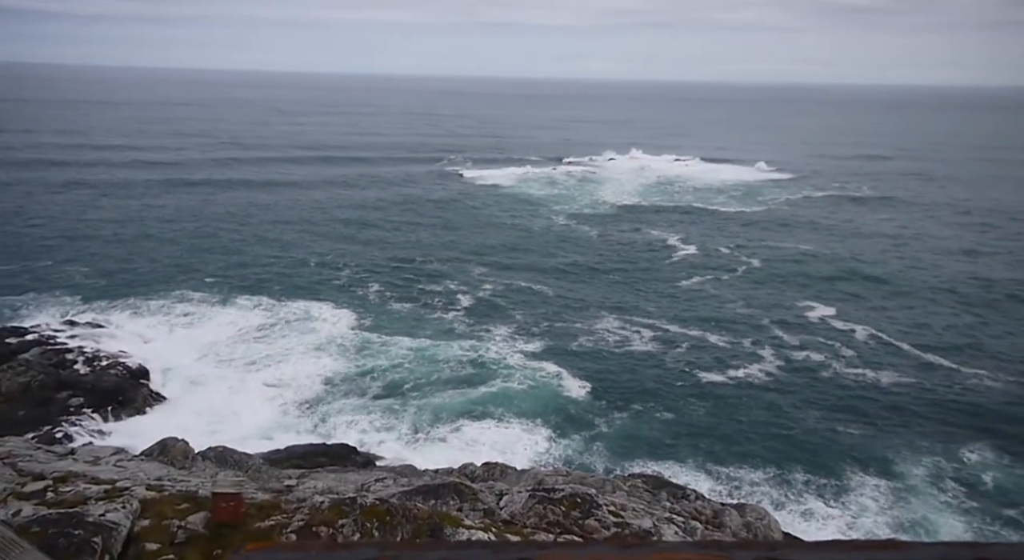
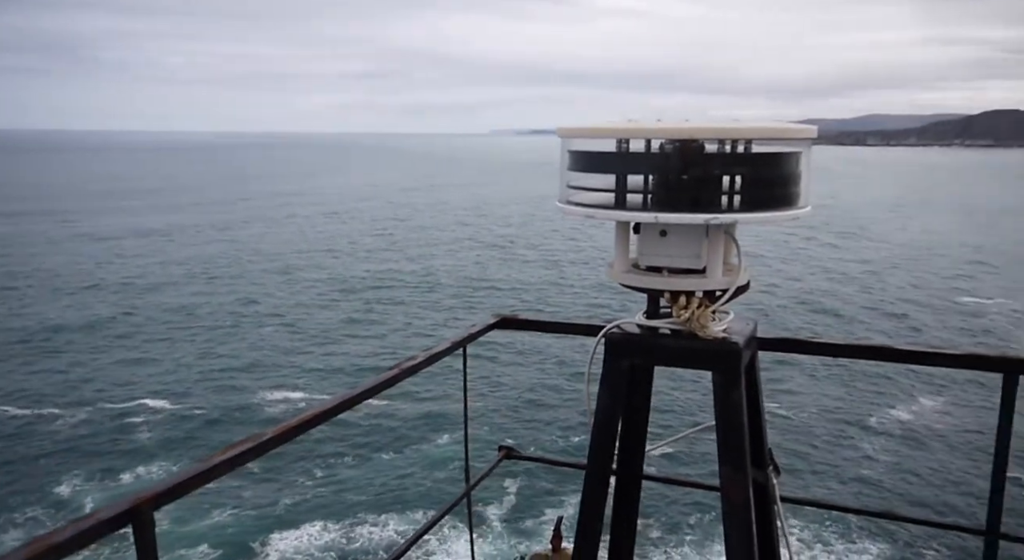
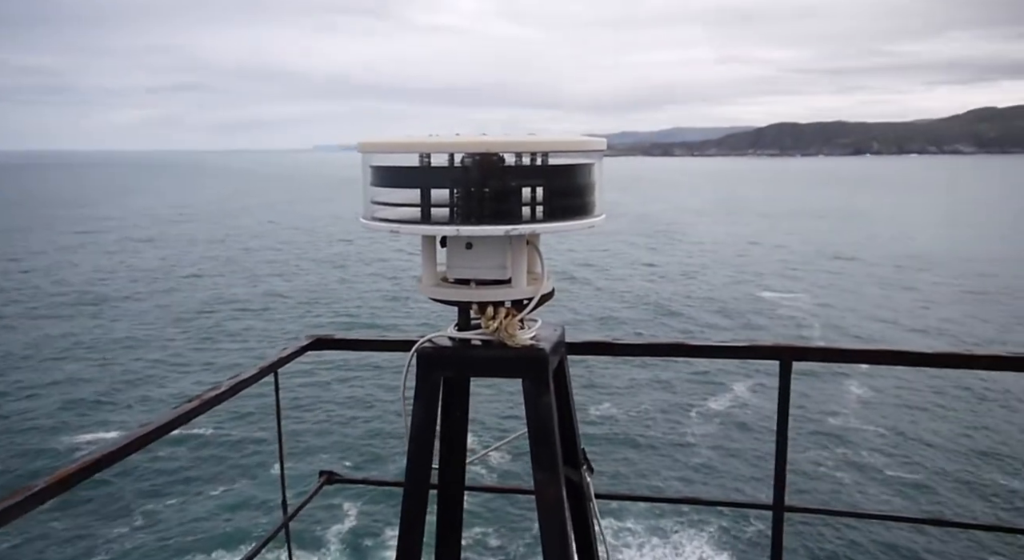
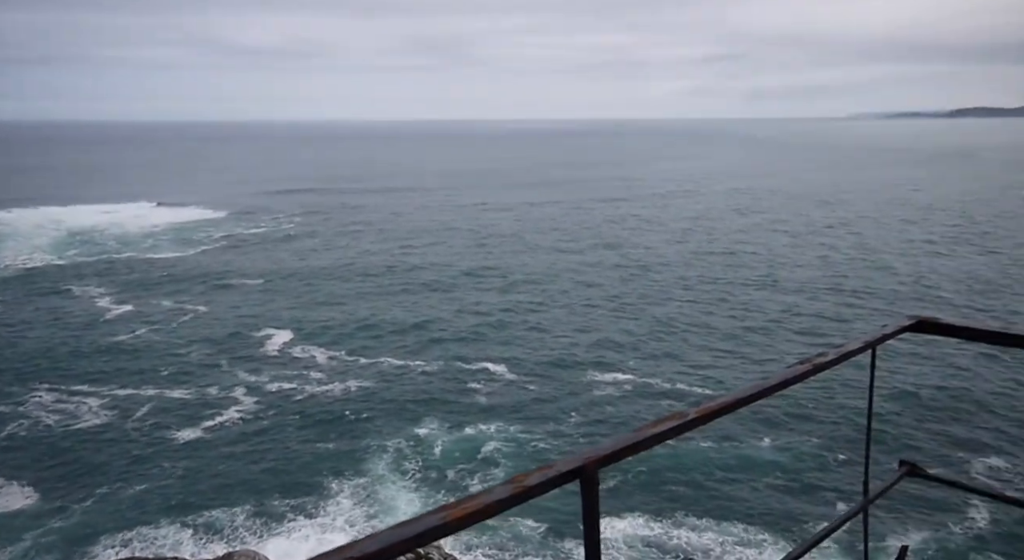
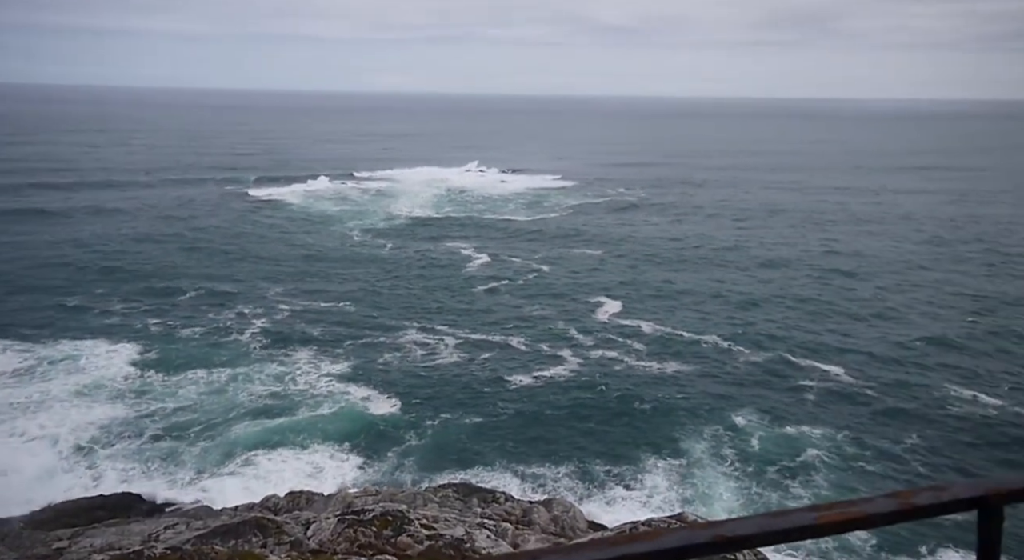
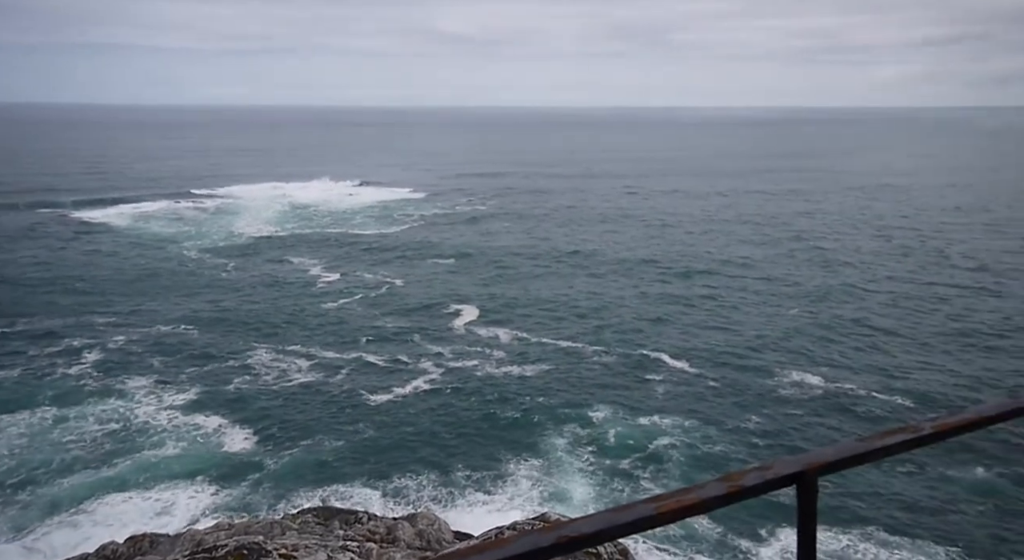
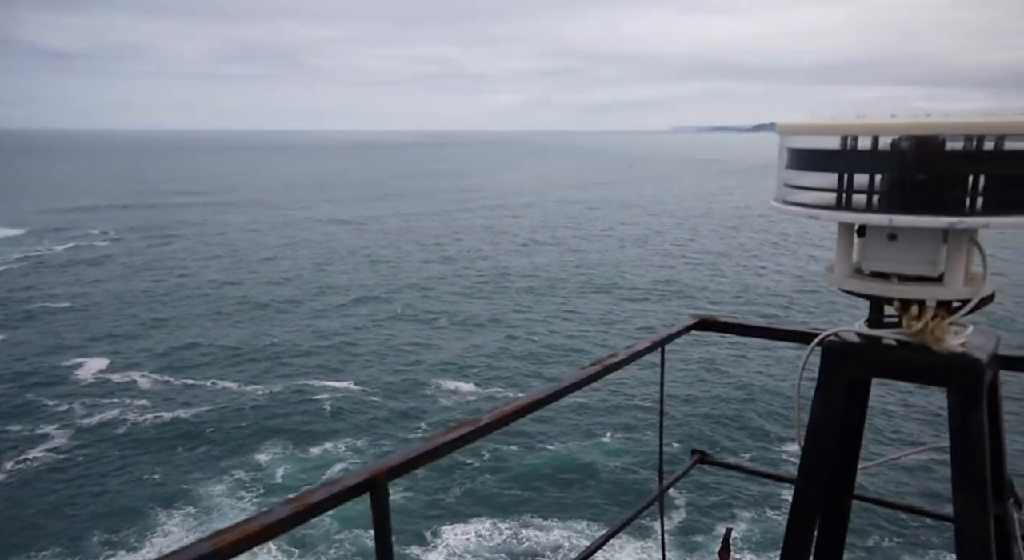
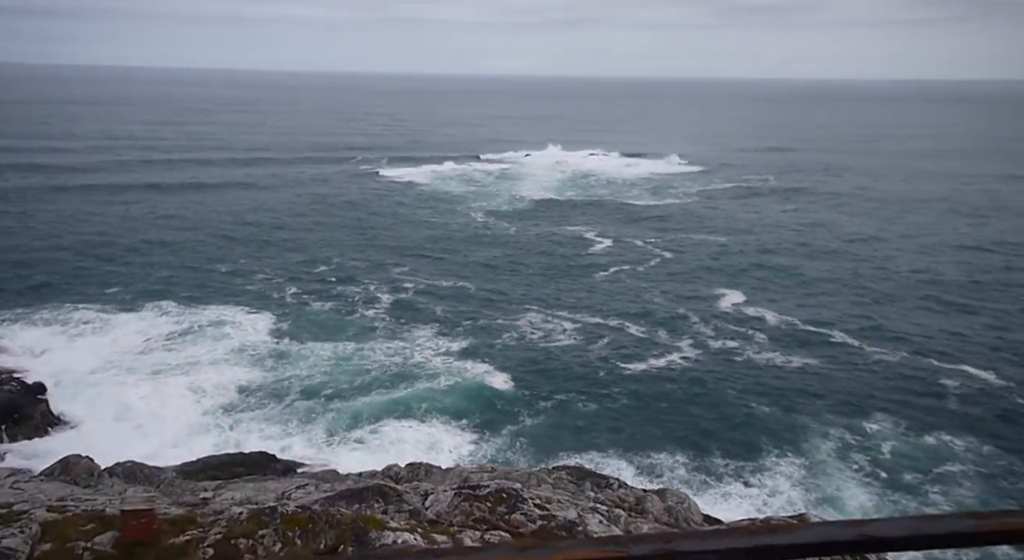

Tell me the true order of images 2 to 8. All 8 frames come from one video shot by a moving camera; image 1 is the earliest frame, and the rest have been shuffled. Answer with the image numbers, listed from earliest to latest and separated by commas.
8, 5, 6, 4, 7, 2, 3
